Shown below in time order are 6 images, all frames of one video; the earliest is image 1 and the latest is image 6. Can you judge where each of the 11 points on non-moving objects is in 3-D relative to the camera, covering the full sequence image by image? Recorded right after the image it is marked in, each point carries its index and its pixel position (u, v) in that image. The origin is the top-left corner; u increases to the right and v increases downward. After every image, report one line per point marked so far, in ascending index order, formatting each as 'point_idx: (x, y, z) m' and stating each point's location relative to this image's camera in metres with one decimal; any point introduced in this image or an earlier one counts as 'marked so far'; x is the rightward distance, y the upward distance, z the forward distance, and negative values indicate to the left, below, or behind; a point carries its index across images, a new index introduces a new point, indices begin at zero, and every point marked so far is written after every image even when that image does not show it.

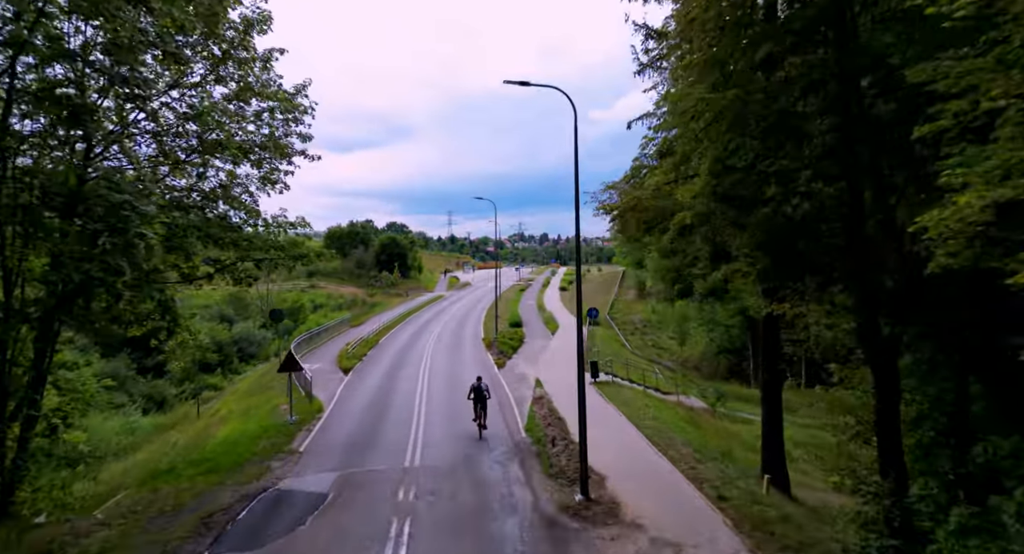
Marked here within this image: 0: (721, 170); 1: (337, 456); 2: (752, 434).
0: (+3.0, +1.5, +9.1) m
1: (-4.1, -4.2, +14.8) m
2: (+7.0, -4.6, +18.8) m
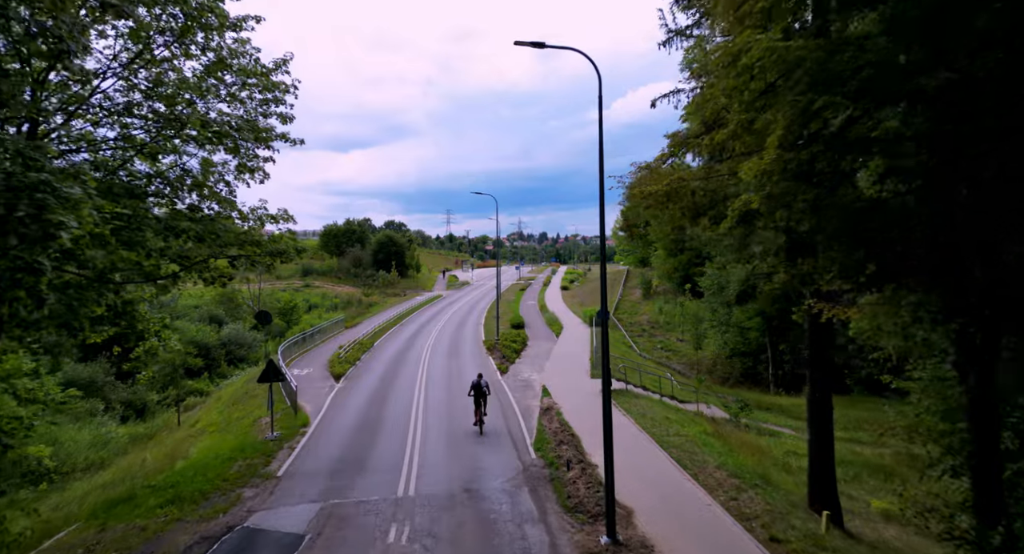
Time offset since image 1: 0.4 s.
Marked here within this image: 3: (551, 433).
0: (+3.2, +1.5, +7.2) m
1: (-3.9, -4.2, +13.0) m
2: (+7.2, -4.6, +17.0) m
3: (+1.0, -3.9, +15.9) m
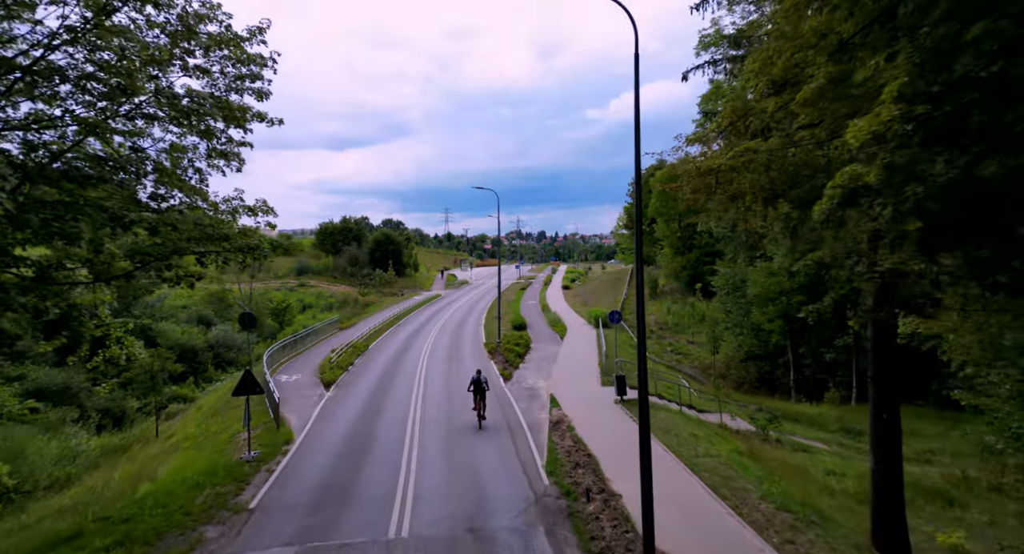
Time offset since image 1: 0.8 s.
0: (+3.4, +1.5, +5.4) m
1: (-3.7, -4.2, +11.2) m
2: (+7.4, -4.6, +15.2) m
3: (+1.2, -3.9, +14.1) m
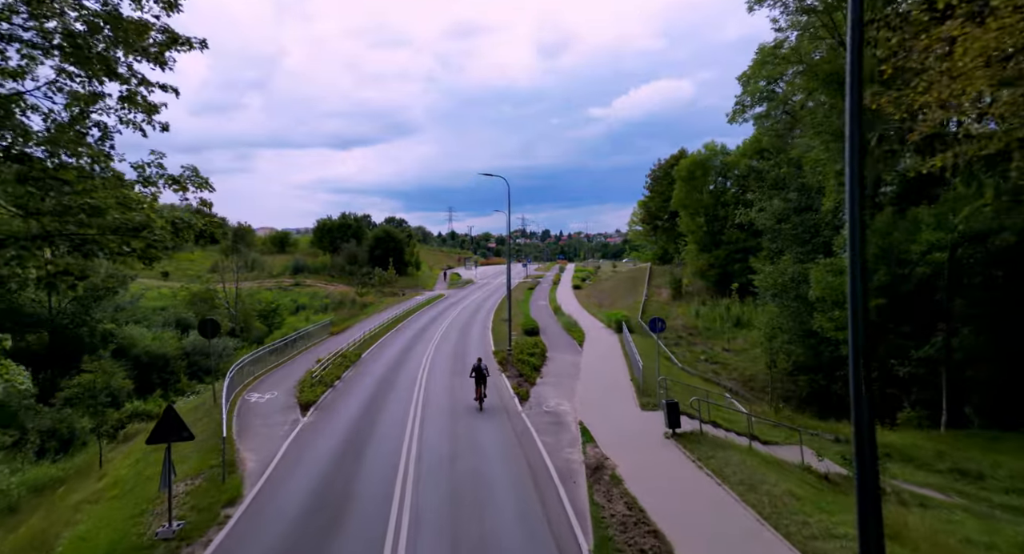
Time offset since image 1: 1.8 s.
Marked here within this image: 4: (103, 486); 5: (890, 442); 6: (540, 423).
0: (+3.8, +1.5, +1.2) m
1: (-3.2, -4.1, +7.0) m
2: (+7.9, -4.5, +11.0) m
3: (+1.6, -3.9, +9.9) m
4: (-9.6, -4.9, +15.0) m
5: (+10.6, -4.6, +17.8) m
6: (+0.8, -4.0, +16.9) m
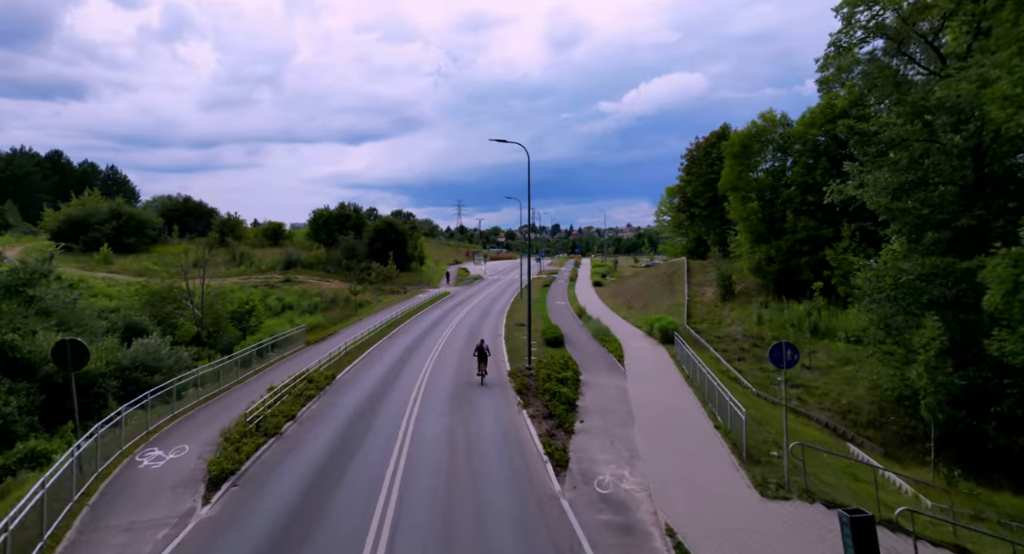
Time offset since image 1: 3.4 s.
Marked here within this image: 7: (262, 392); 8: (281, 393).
0: (+4.1, +1.4, -6.0) m
1: (-2.8, -4.2, -0.1) m
2: (+8.3, -4.6, +3.7) m
3: (+2.1, -3.9, +2.8) m
4: (-9.0, -4.9, +8.0) m
5: (+11.1, -4.6, +10.5) m
6: (+1.4, -3.9, +9.8) m
7: (-7.5, -3.5, +19.3) m
8: (-6.8, -3.4, +18.8) m
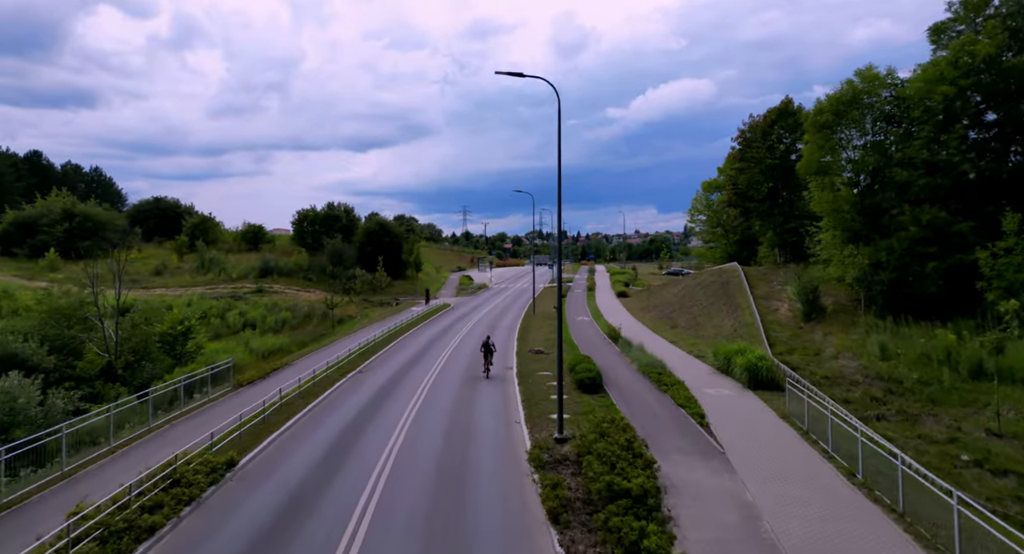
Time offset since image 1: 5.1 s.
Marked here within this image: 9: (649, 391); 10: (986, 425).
0: (+4.3, +1.4, -15.2) m
1: (-2.6, -4.3, -9.3) m
2: (+8.6, -4.7, -5.6) m
3: (+2.4, -4.0, -6.5) m
4: (-8.7, -5.1, -1.1) m
5: (+11.5, -4.8, +1.2) m
6: (+1.7, -4.2, +0.5) m
7: (-7.1, -3.8, +10.1) m
8: (-6.4, -3.7, +9.6) m
9: (+4.1, -3.4, +19.2) m
10: (+12.2, -3.8, +16.5) m
